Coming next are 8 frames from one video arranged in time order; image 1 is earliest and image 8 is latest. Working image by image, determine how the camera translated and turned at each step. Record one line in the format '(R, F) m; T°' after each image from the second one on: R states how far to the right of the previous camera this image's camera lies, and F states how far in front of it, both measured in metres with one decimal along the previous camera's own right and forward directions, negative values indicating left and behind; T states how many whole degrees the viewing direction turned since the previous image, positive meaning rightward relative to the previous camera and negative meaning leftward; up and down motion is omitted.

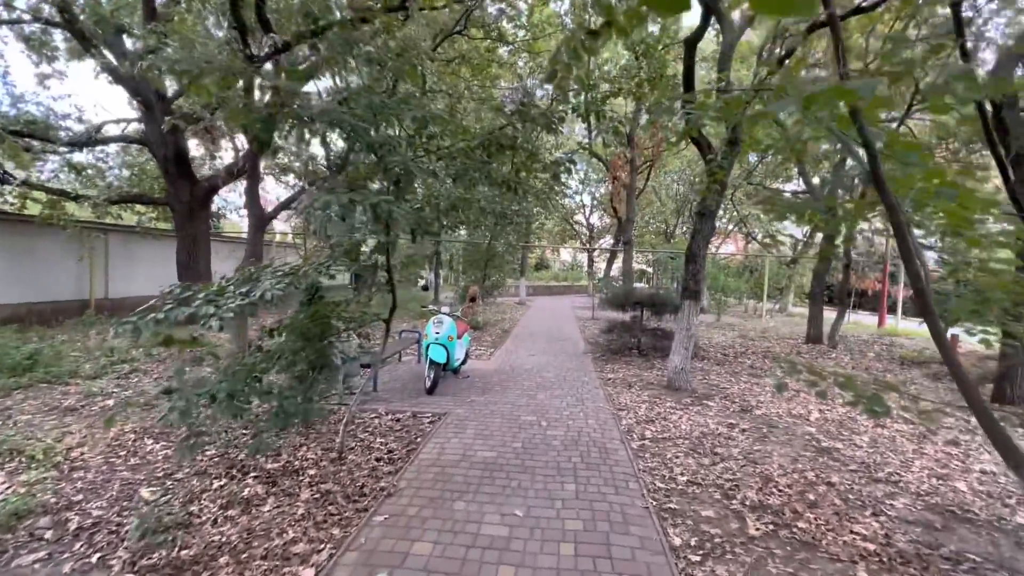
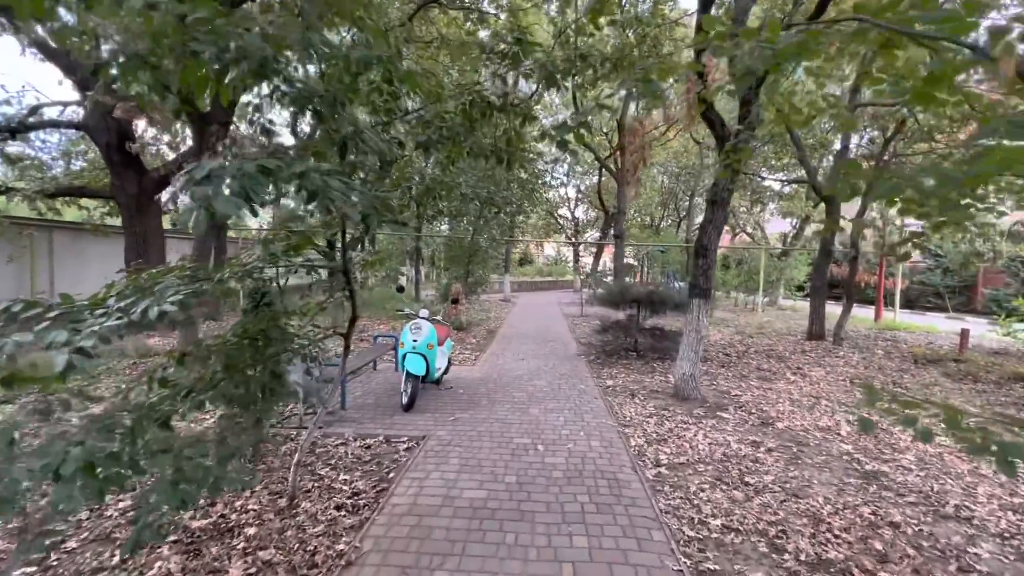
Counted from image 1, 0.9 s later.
(-0.1, +0.8) m; +2°
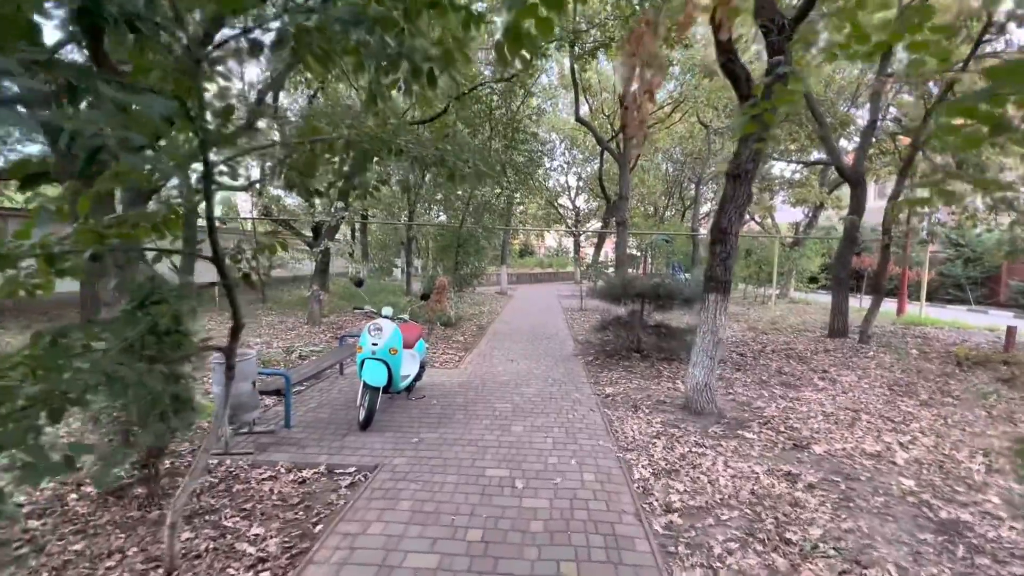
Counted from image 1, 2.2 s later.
(+0.2, +1.0) m; 0°
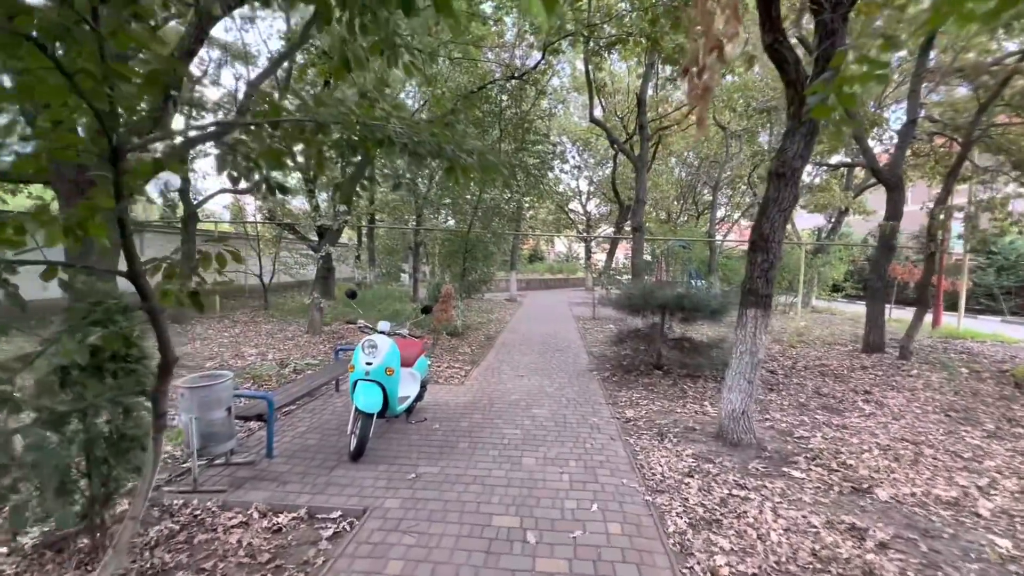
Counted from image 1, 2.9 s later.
(0.0, +0.5) m; -1°
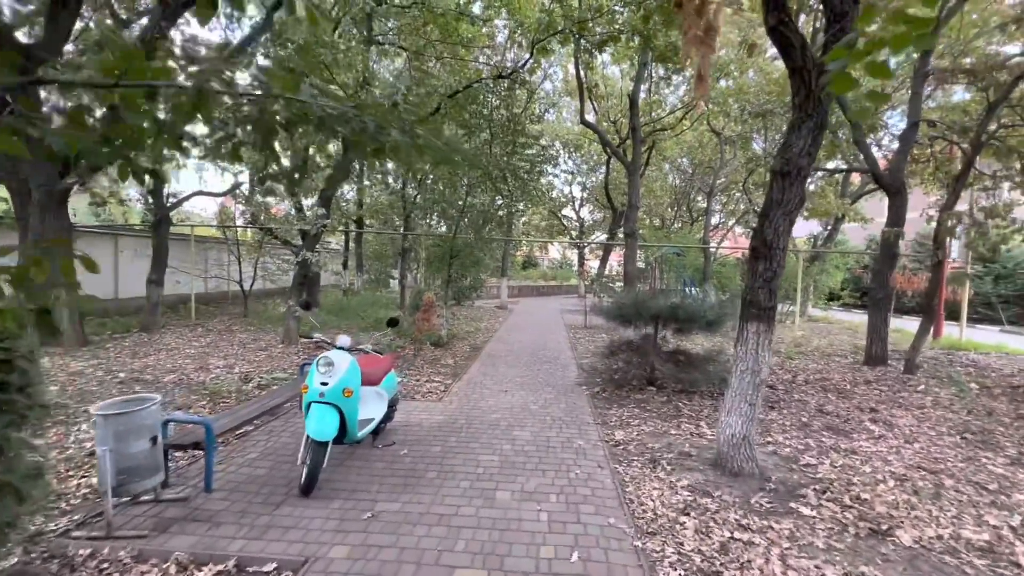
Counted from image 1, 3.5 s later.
(+0.2, +0.5) m; +1°
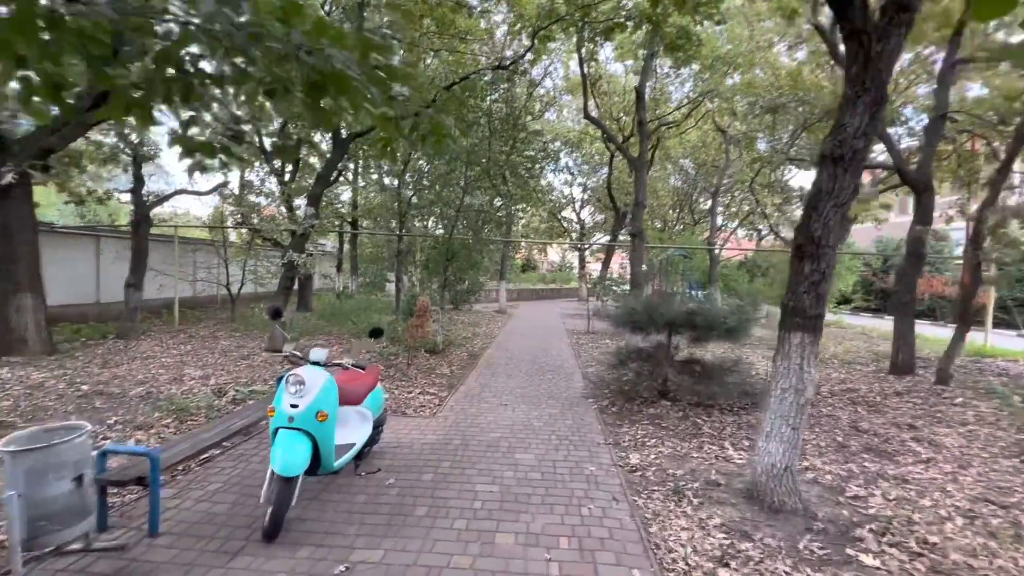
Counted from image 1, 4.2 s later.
(0.0, +0.6) m; 0°
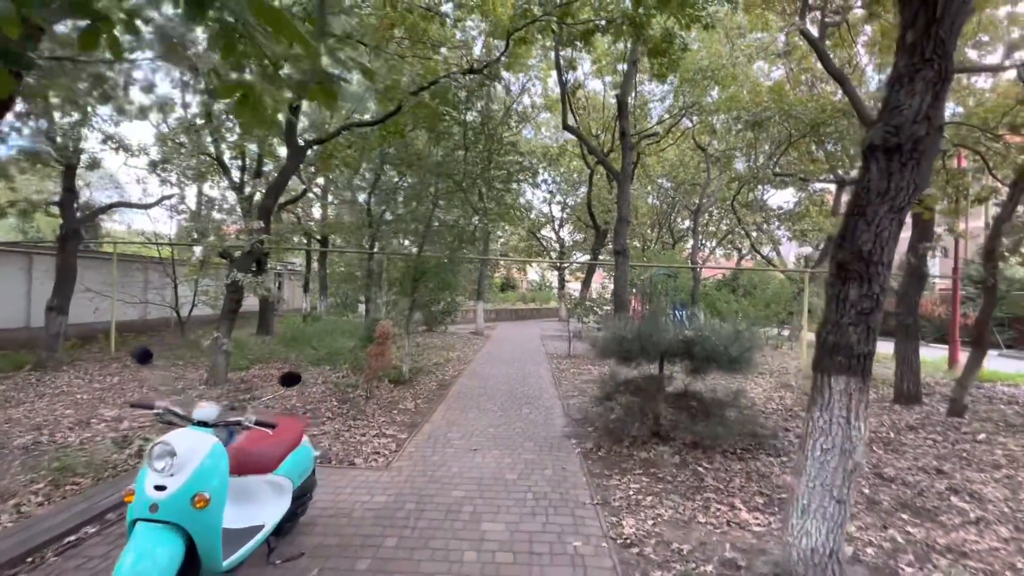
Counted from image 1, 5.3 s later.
(+0.1, +0.8) m; +2°
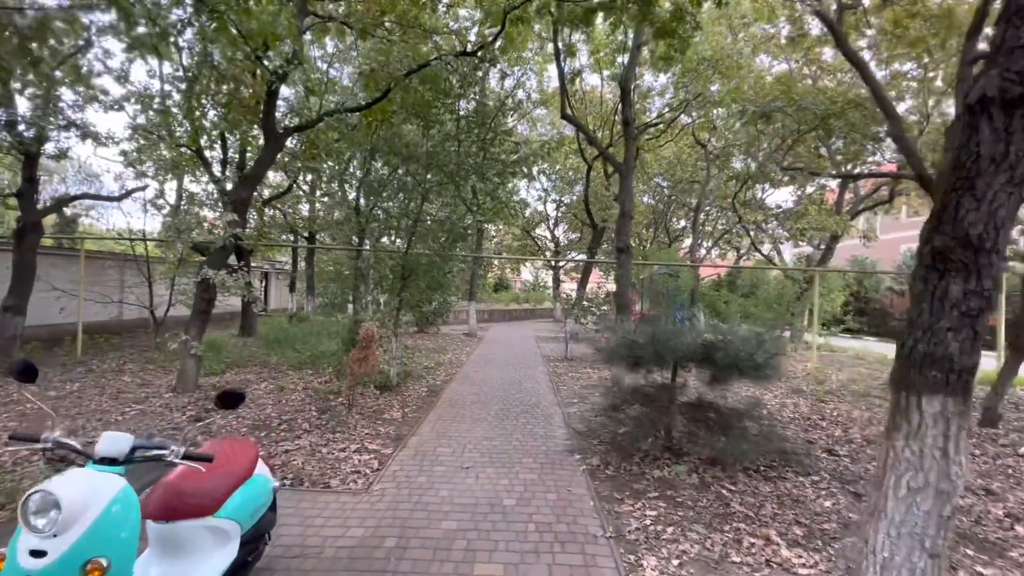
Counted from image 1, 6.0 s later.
(0.0, +0.6) m; +1°
